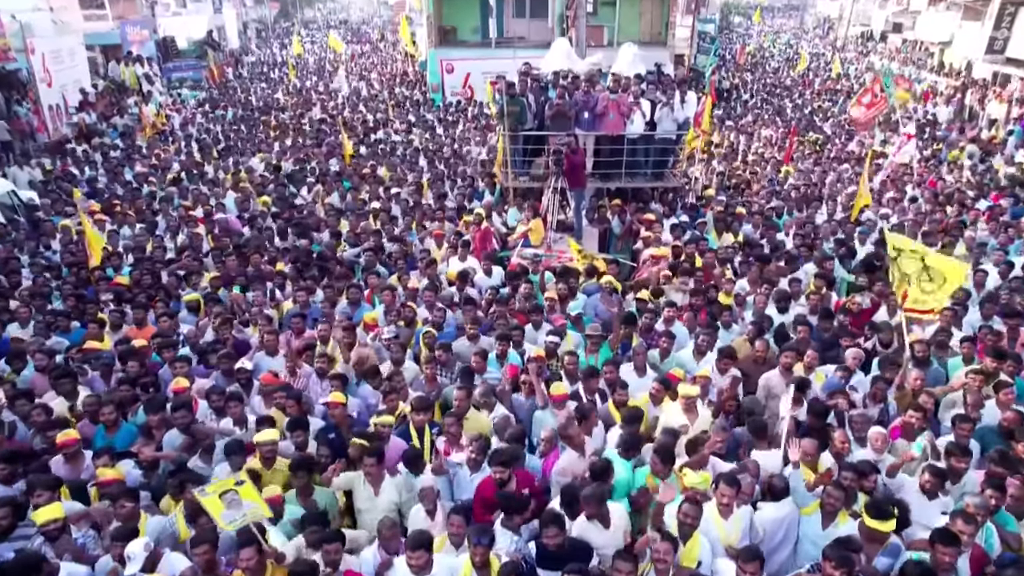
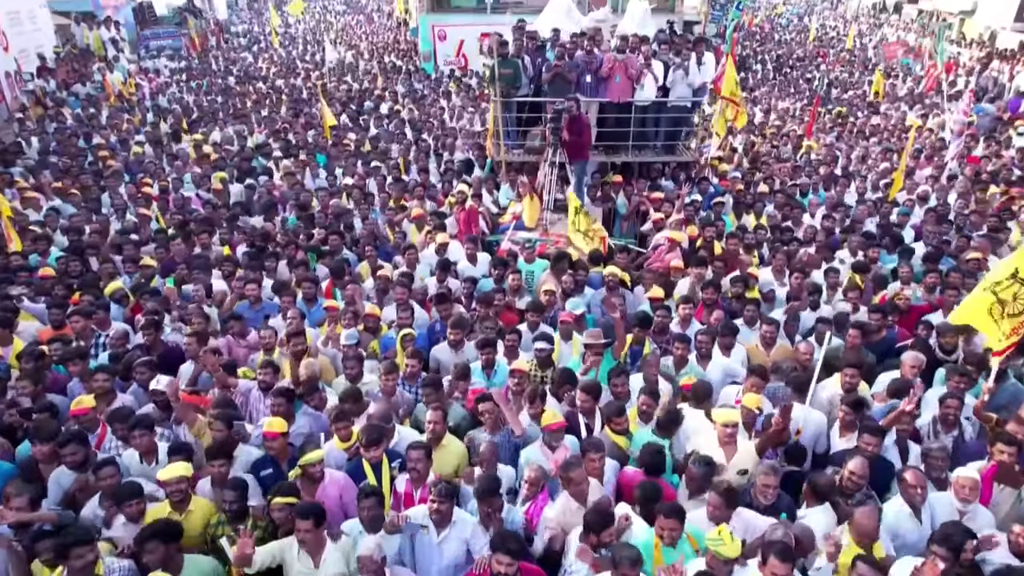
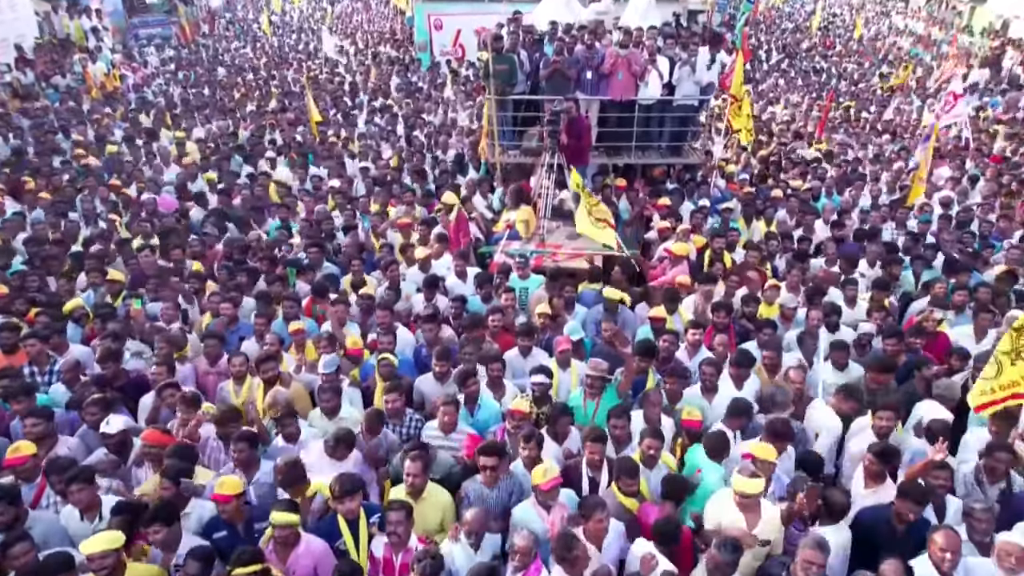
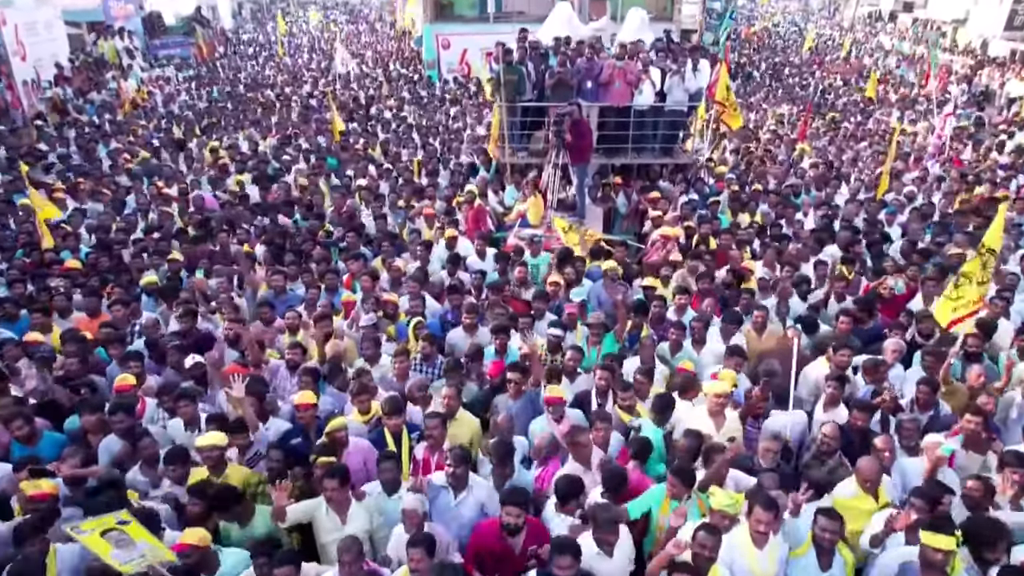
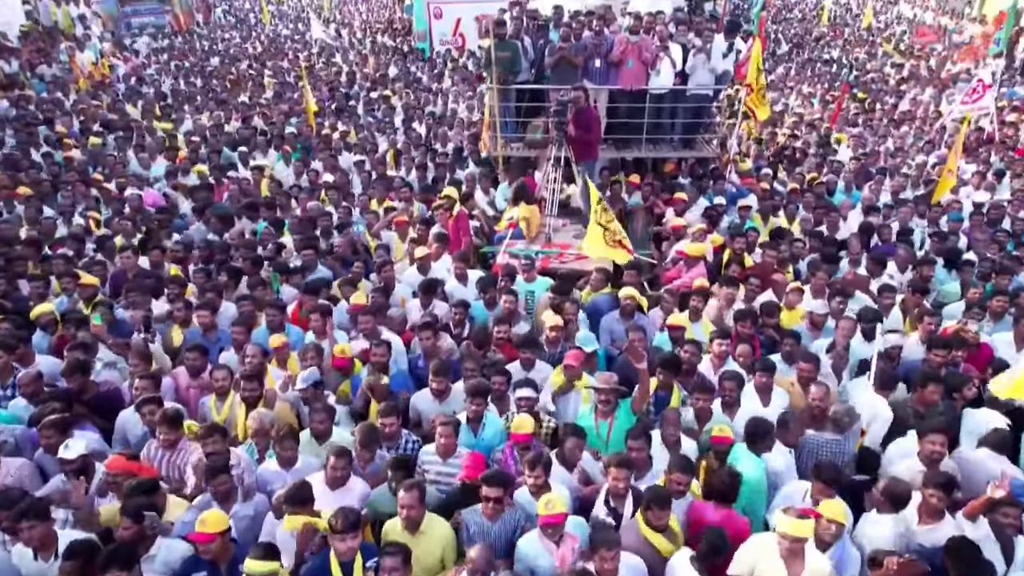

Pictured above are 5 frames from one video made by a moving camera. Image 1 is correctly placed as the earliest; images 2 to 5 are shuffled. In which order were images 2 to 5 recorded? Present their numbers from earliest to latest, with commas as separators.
4, 2, 3, 5
